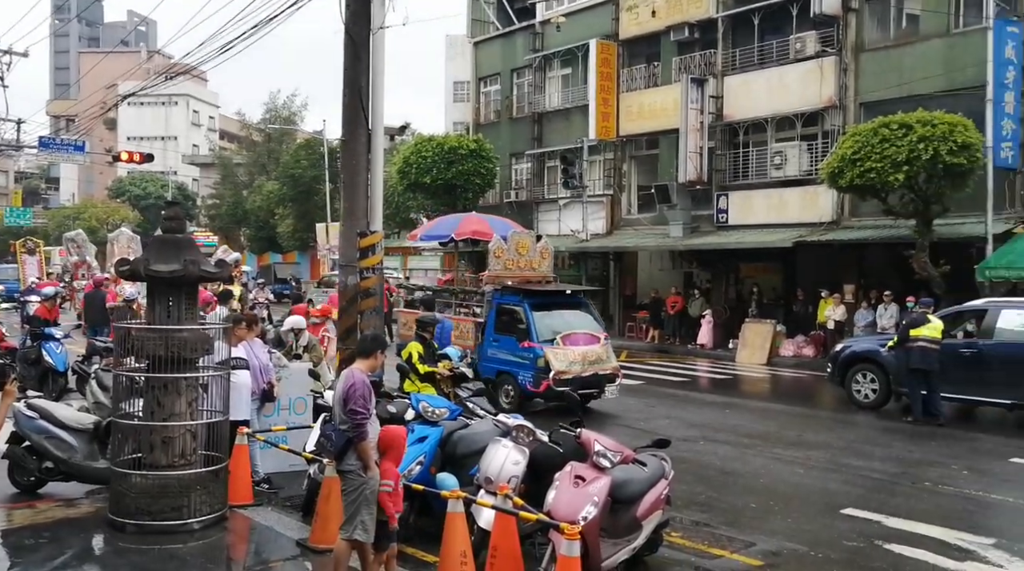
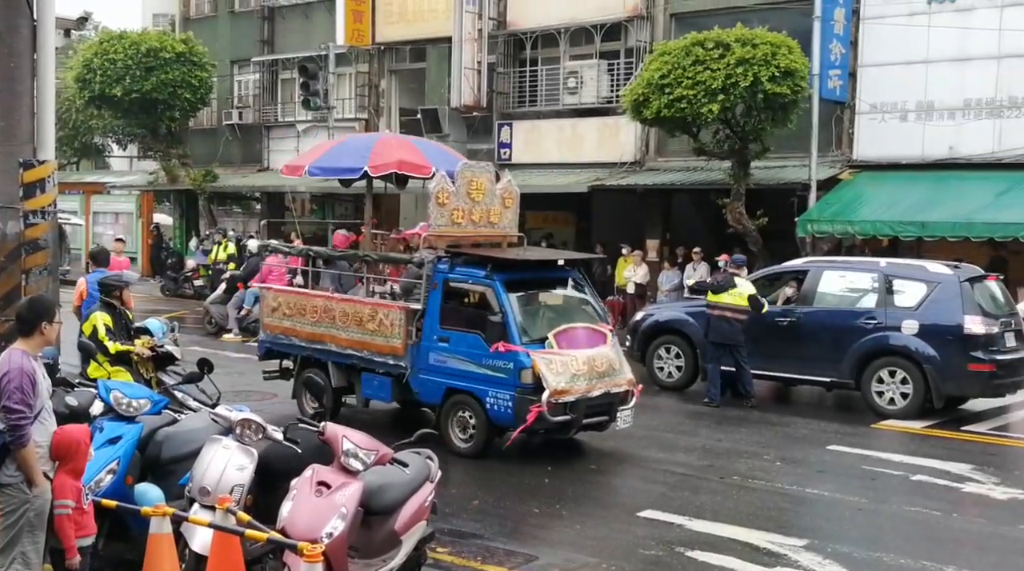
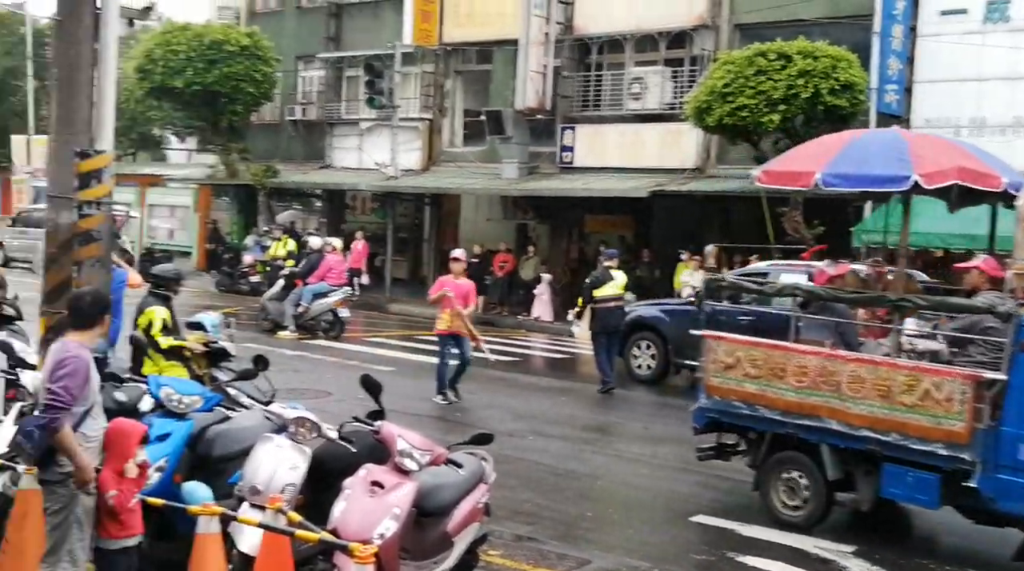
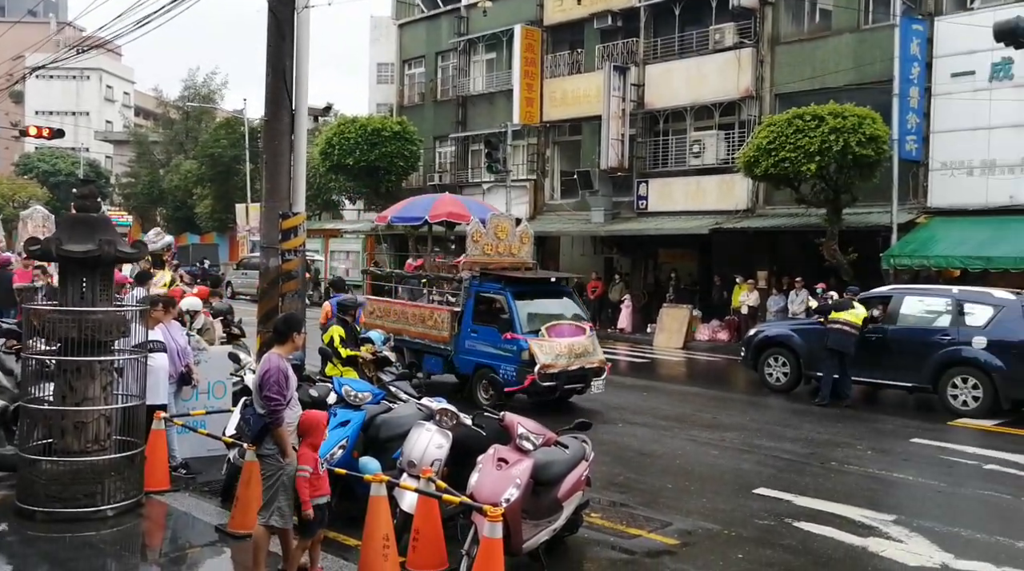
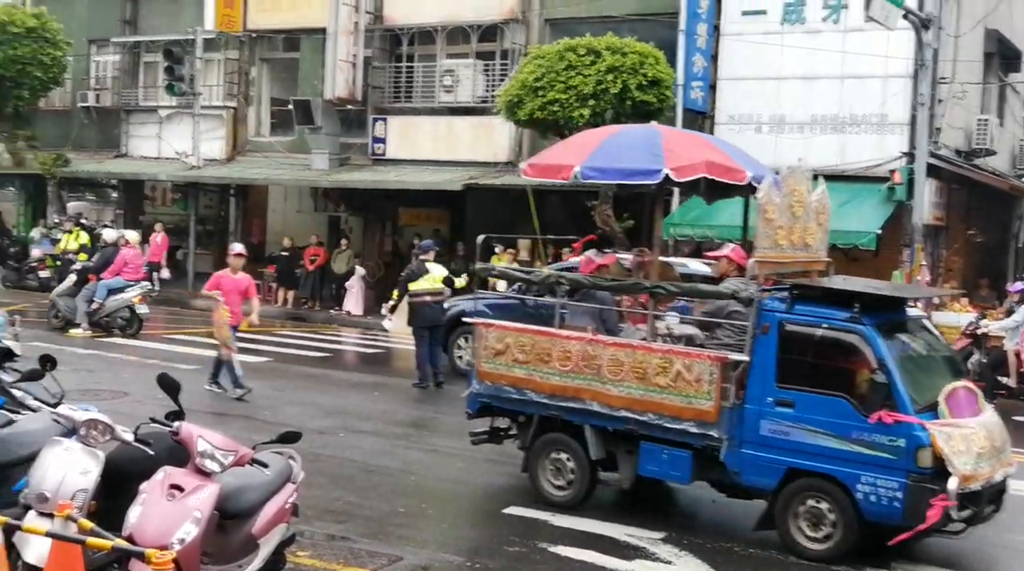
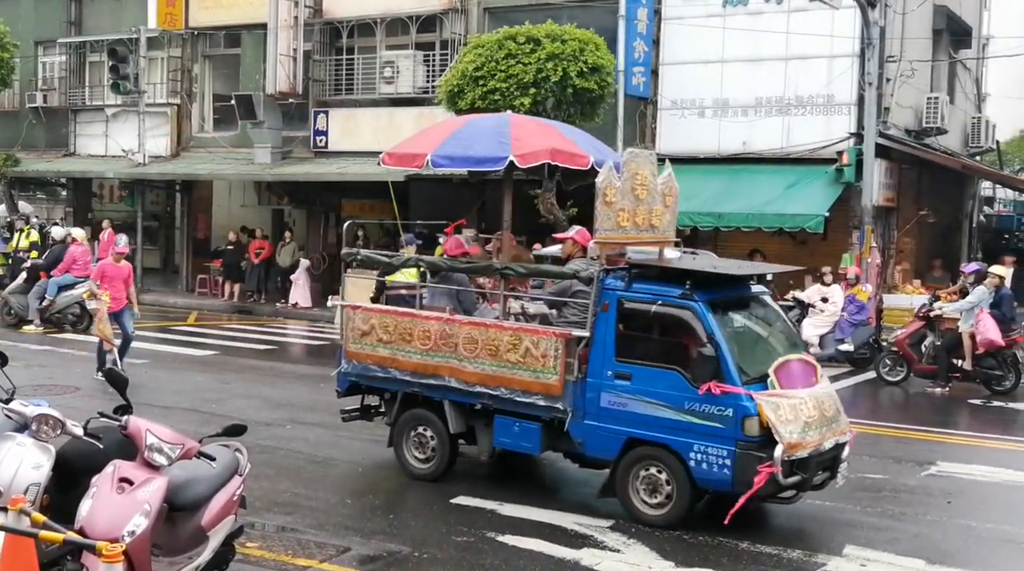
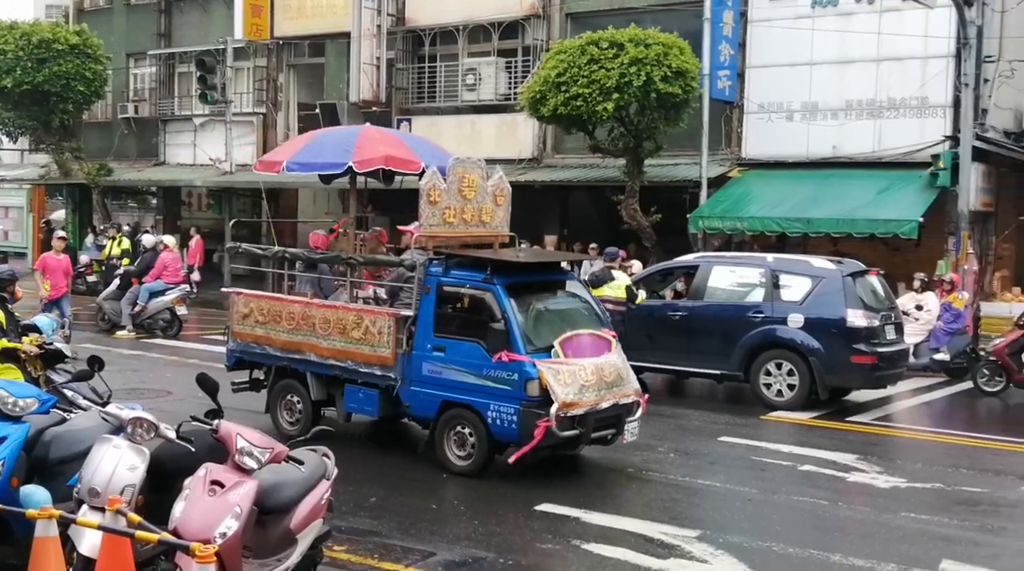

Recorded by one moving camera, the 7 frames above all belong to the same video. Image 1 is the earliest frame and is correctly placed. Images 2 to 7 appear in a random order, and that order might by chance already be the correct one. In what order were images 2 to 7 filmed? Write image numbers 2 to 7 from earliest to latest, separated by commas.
4, 2, 7, 6, 5, 3
